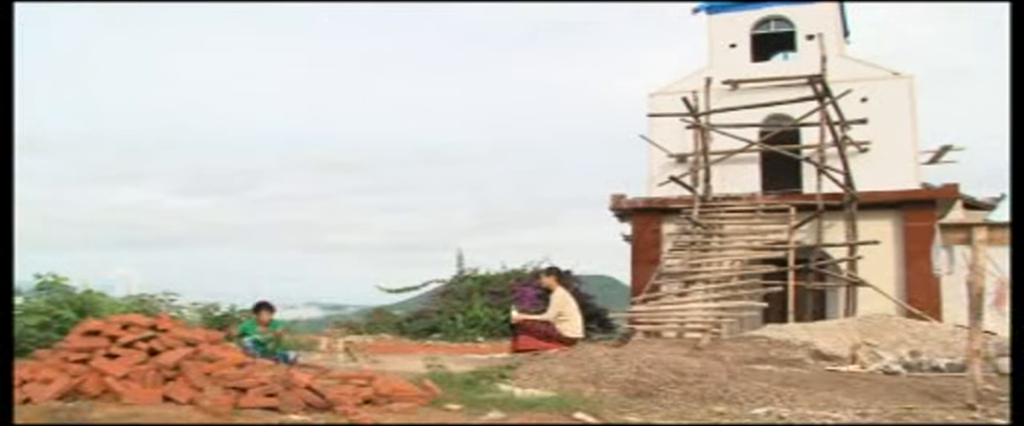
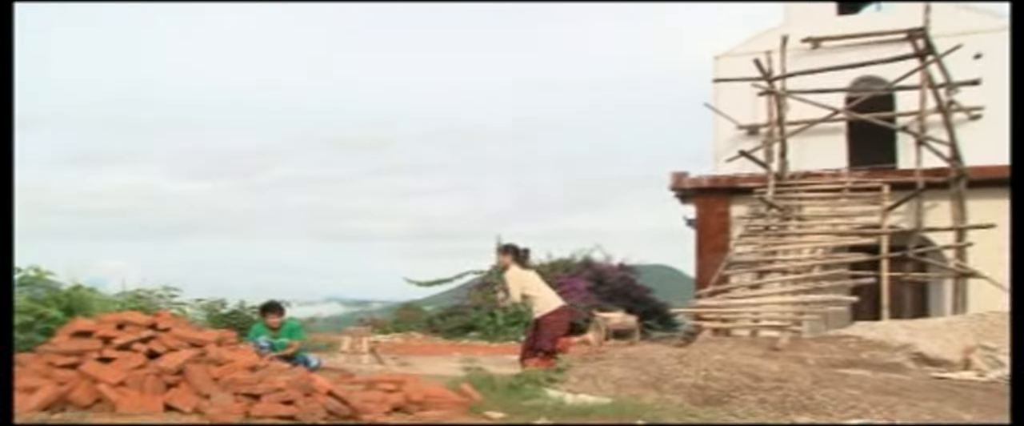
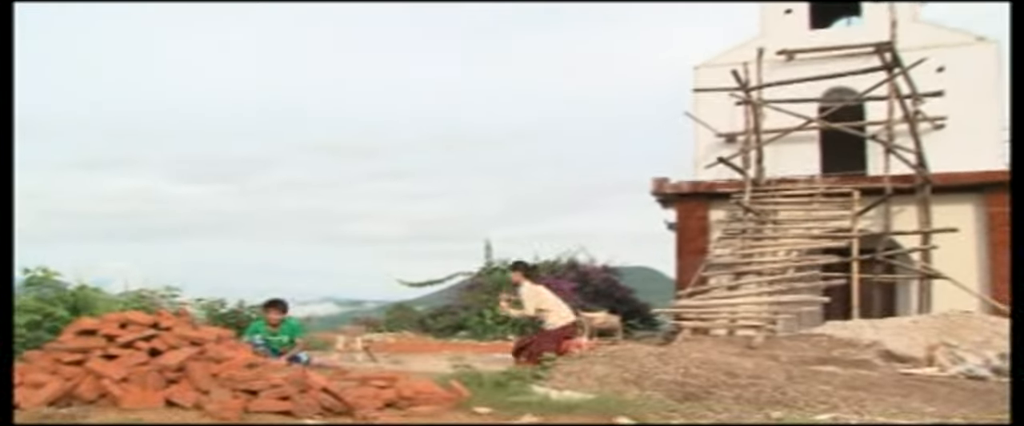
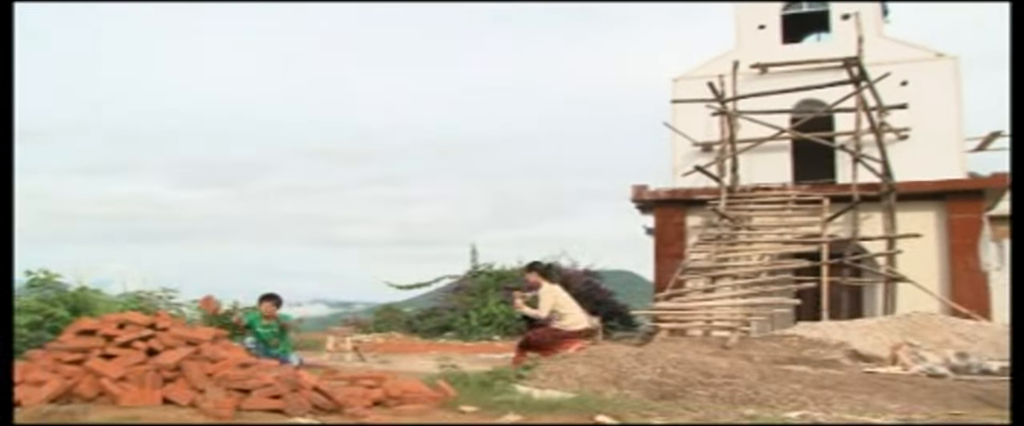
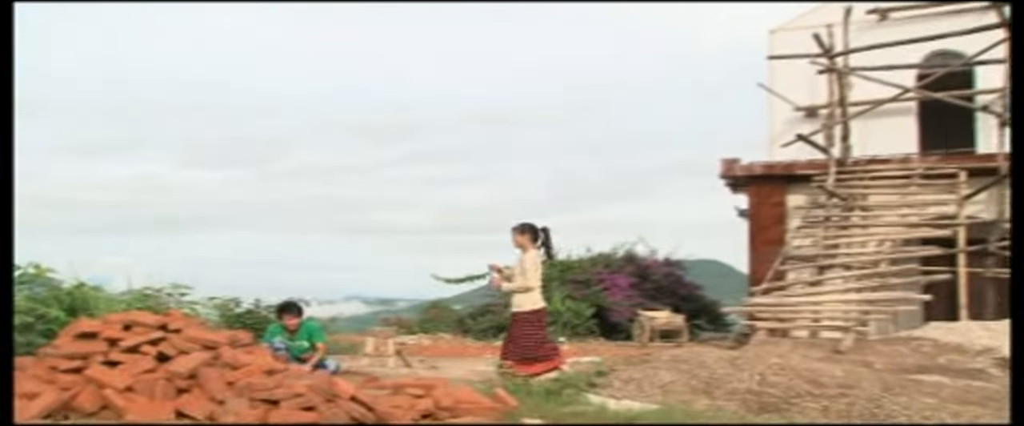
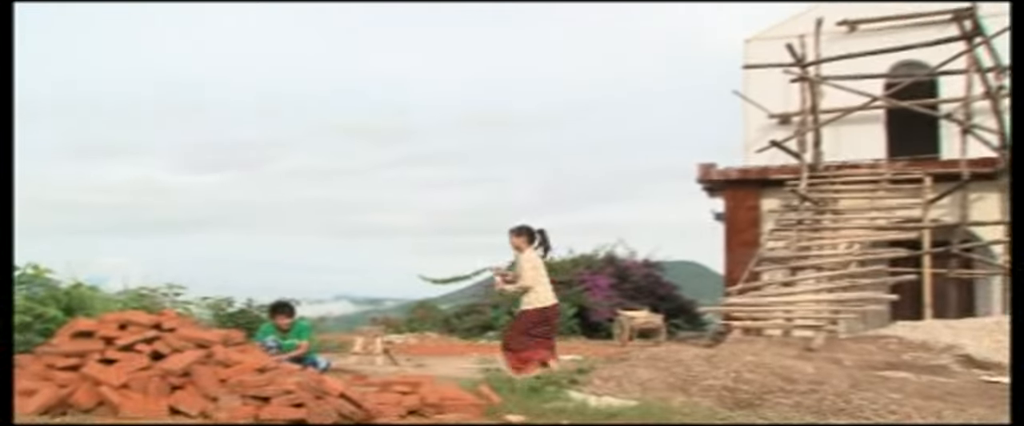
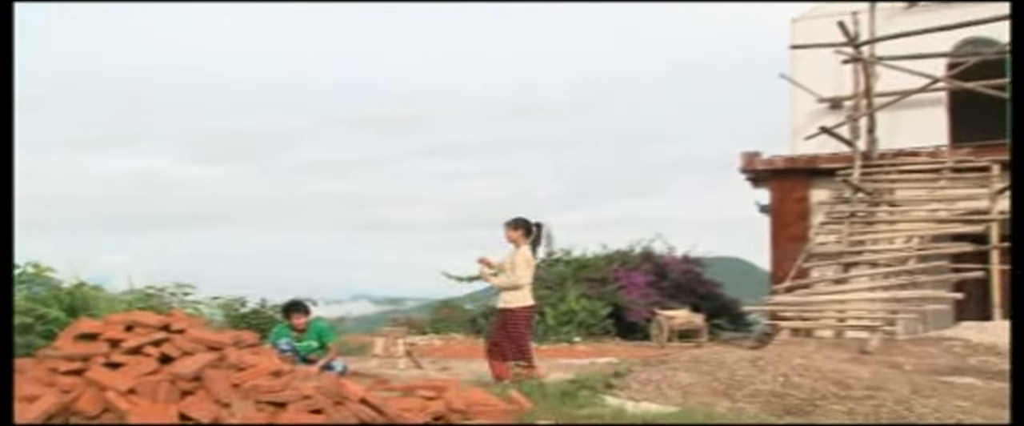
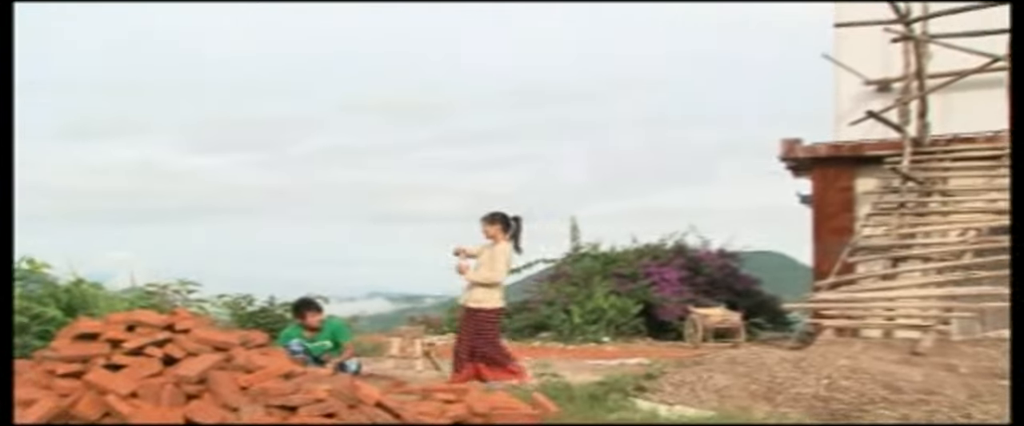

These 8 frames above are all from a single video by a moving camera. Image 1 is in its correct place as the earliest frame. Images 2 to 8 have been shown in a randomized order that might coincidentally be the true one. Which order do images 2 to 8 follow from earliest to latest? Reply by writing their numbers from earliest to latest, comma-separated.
4, 3, 2, 6, 5, 7, 8
